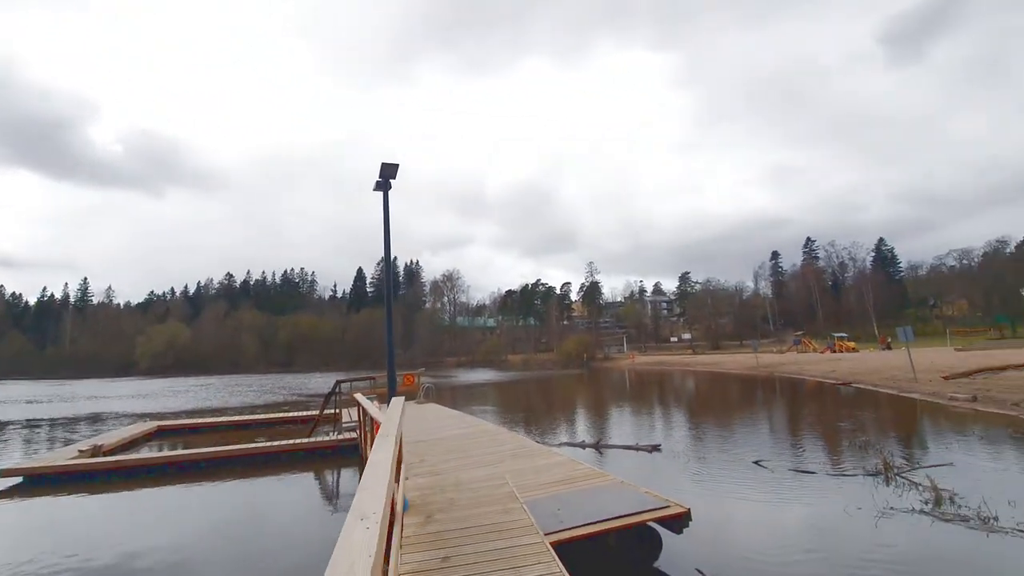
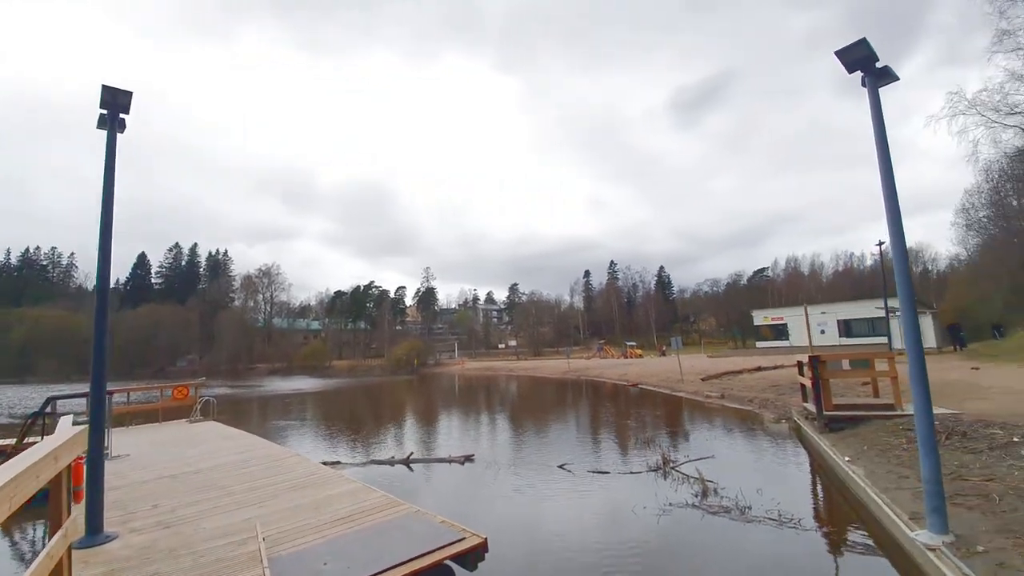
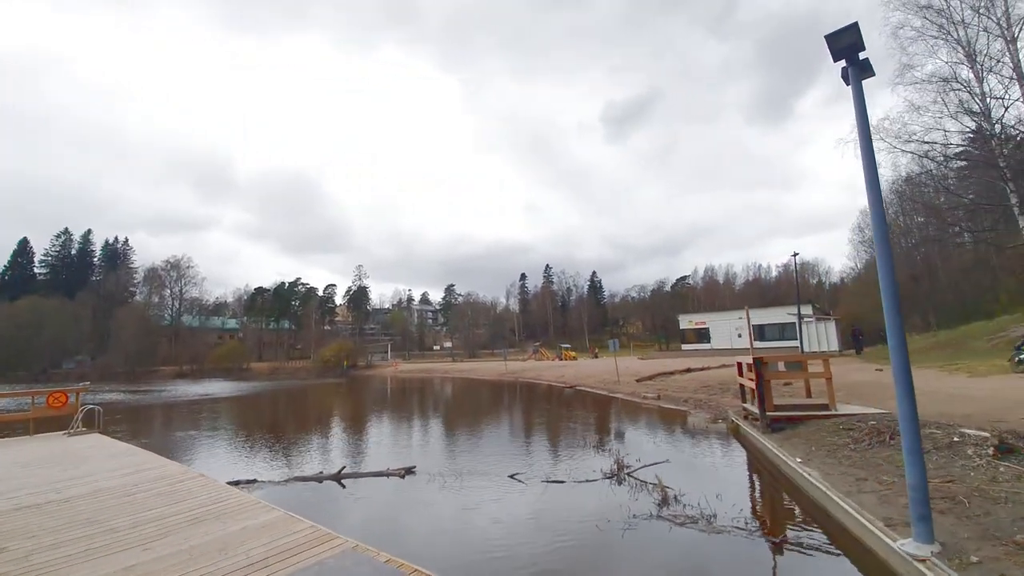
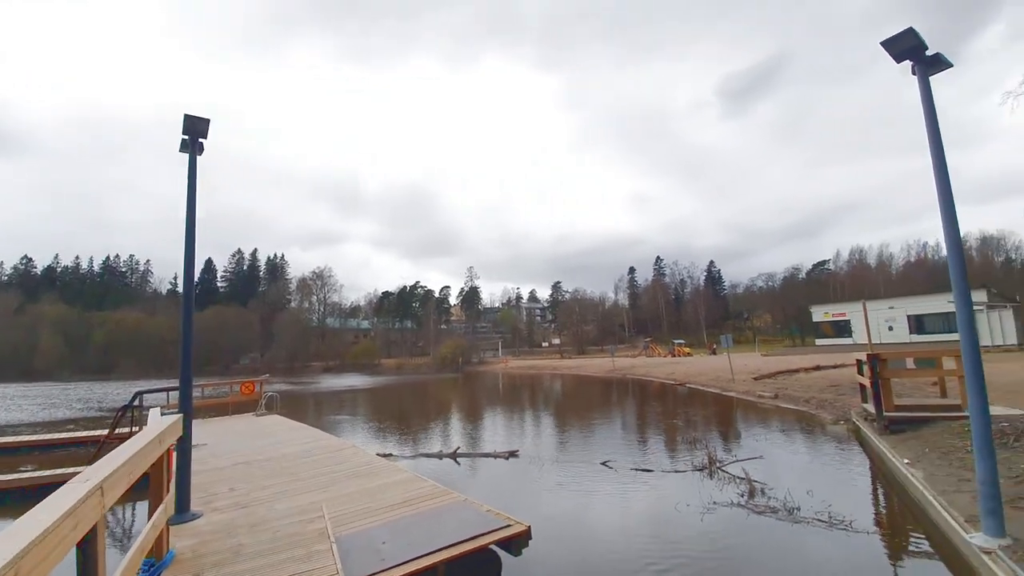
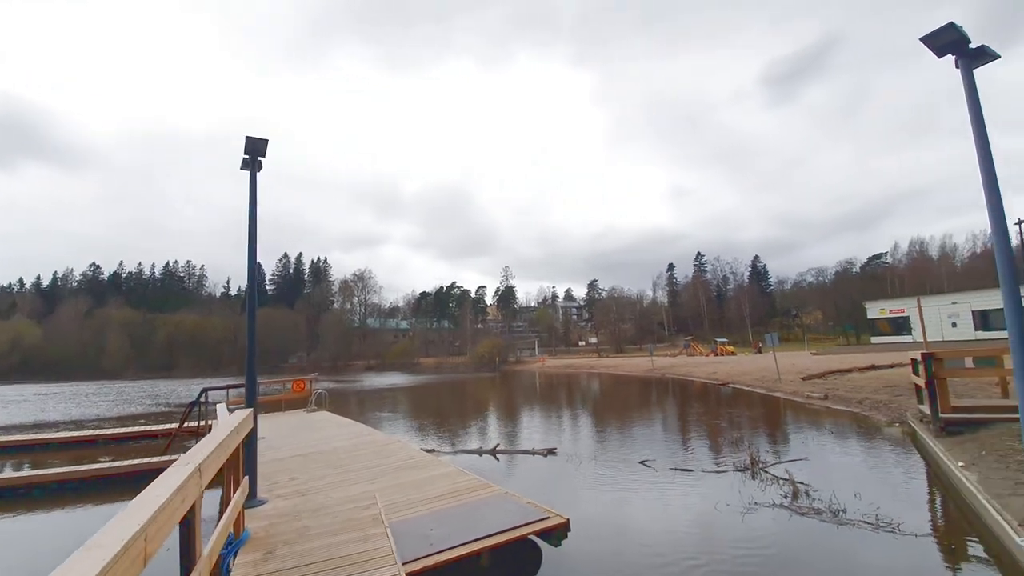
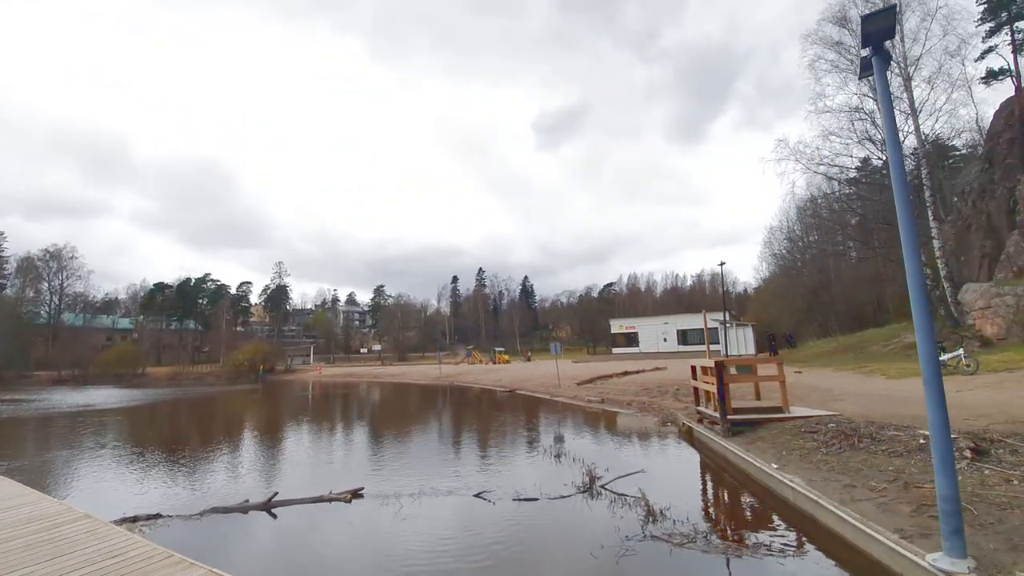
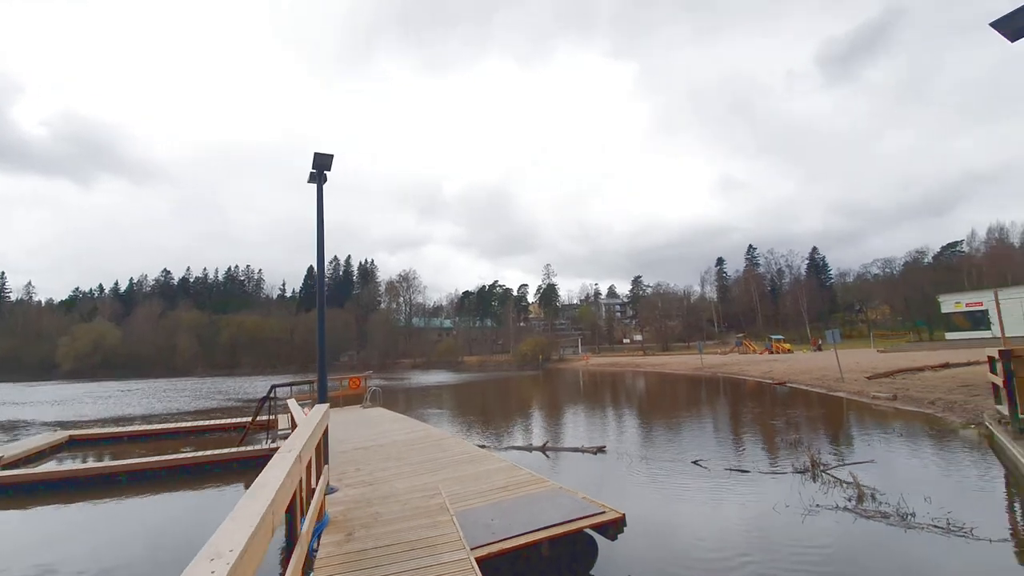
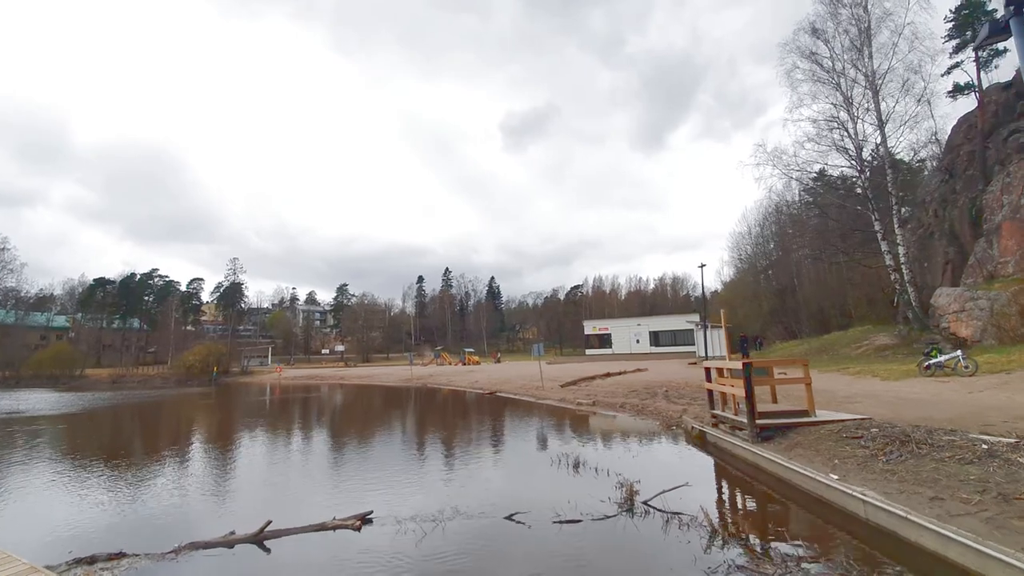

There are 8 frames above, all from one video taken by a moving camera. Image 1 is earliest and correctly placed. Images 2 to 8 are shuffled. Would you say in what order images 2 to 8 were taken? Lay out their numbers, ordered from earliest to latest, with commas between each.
7, 5, 4, 2, 3, 6, 8
